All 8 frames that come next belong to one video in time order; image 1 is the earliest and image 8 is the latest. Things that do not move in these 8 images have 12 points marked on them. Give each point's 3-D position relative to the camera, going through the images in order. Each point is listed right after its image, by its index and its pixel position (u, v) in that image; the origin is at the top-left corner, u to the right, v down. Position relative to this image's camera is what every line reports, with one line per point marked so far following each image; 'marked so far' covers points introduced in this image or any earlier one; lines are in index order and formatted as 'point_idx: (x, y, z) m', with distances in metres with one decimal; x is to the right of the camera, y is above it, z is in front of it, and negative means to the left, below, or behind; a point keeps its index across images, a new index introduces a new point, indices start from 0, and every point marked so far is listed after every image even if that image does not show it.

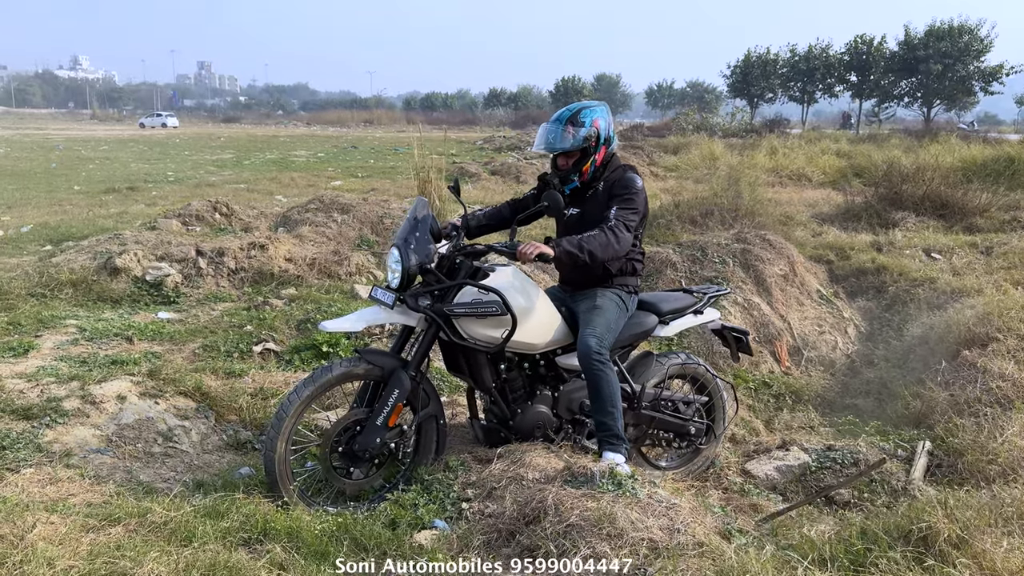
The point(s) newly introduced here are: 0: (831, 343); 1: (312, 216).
0: (+2.7, -0.5, +7.1) m
1: (-2.0, +0.7, +8.1) m
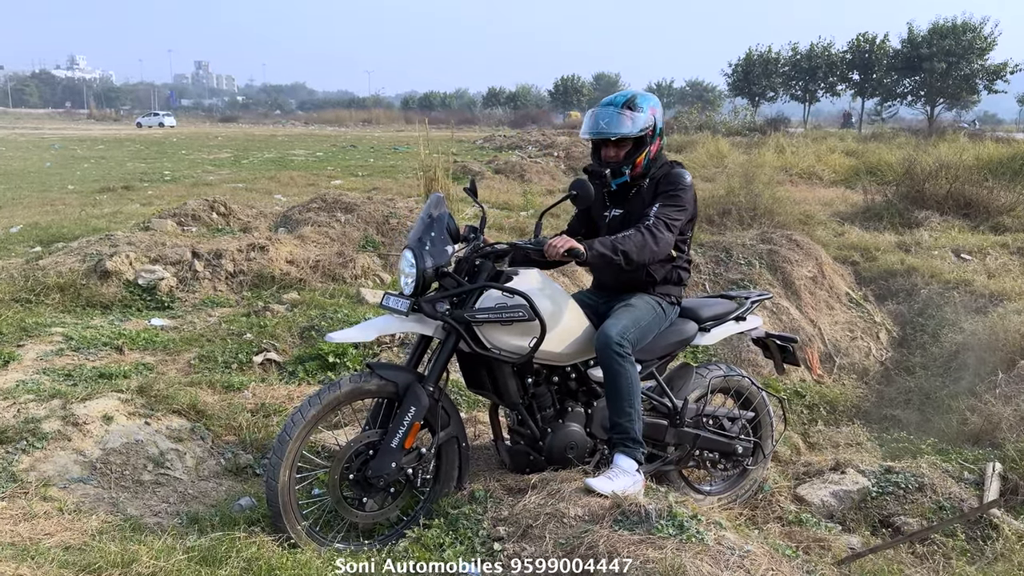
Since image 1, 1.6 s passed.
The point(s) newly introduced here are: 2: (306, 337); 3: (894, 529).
0: (+2.8, -0.5, +6.7) m
1: (-1.8, +0.7, +7.7) m
2: (-1.3, -0.3, +5.1) m
3: (+1.6, -1.0, +3.4) m
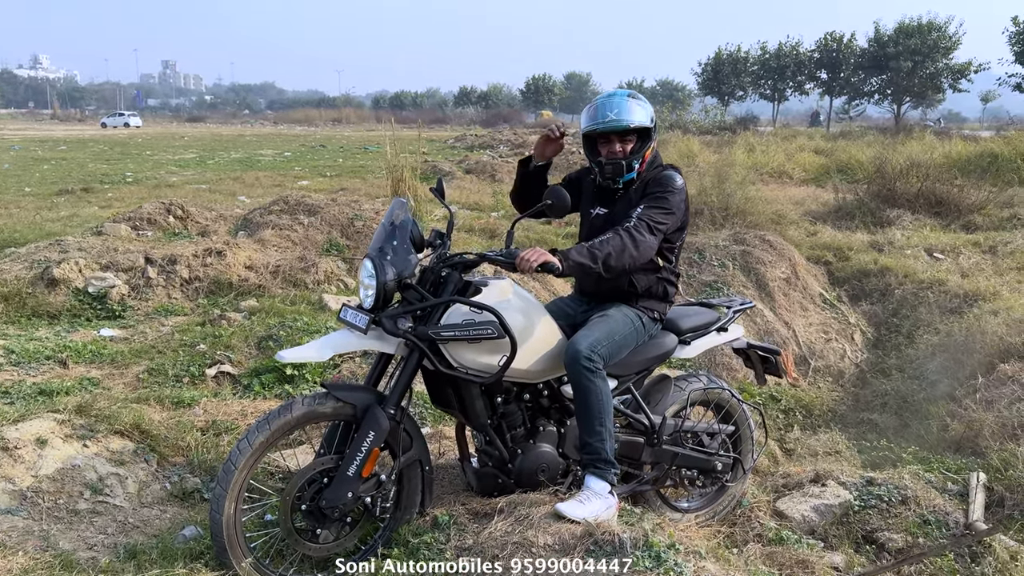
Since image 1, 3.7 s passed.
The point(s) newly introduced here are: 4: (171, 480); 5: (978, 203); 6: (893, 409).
0: (+2.6, -0.5, +6.6) m
1: (-2.1, +0.6, +7.4) m
2: (-1.5, -0.4, +4.8) m
3: (+1.5, -1.0, +3.3) m
4: (-1.4, -0.8, +3.3) m
5: (+5.6, +1.0, +10.0) m
6: (+2.5, -0.8, +5.5) m
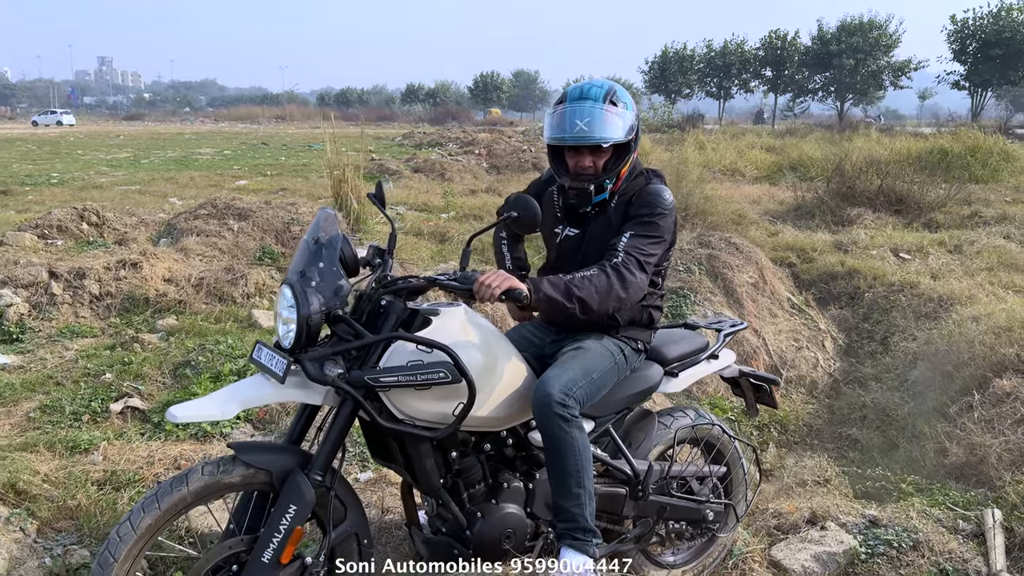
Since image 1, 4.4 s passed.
0: (+2.2, -0.5, +6.2) m
1: (-2.5, +0.5, +6.7) m
2: (-1.7, -0.4, +4.2) m
3: (+1.3, -1.1, +2.9) m
4: (-1.5, -0.9, +2.7) m
5: (+5.0, +1.0, +9.8) m
6: (+2.2, -0.8, +5.1) m
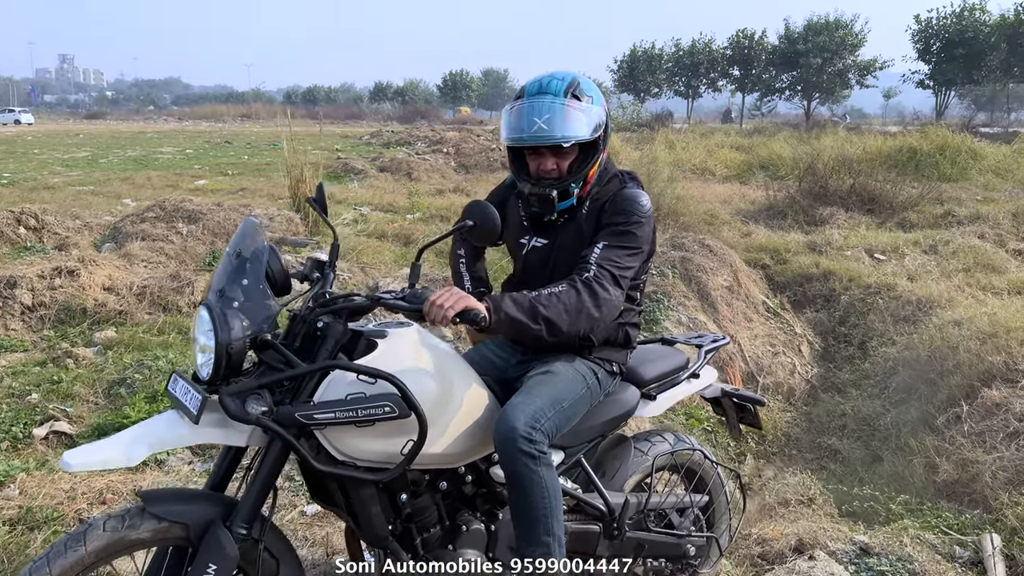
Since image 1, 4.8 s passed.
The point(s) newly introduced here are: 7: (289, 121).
0: (+2.0, -0.6, +6.0) m
1: (-2.8, +0.5, +6.4) m
2: (-1.9, -0.5, +3.9) m
3: (+1.2, -1.1, +2.6) m
4: (-1.6, -0.9, +2.4) m
5: (+4.6, +1.0, +9.7) m
6: (+2.0, -0.9, +4.9) m
7: (-4.3, +3.3, +16.2) m
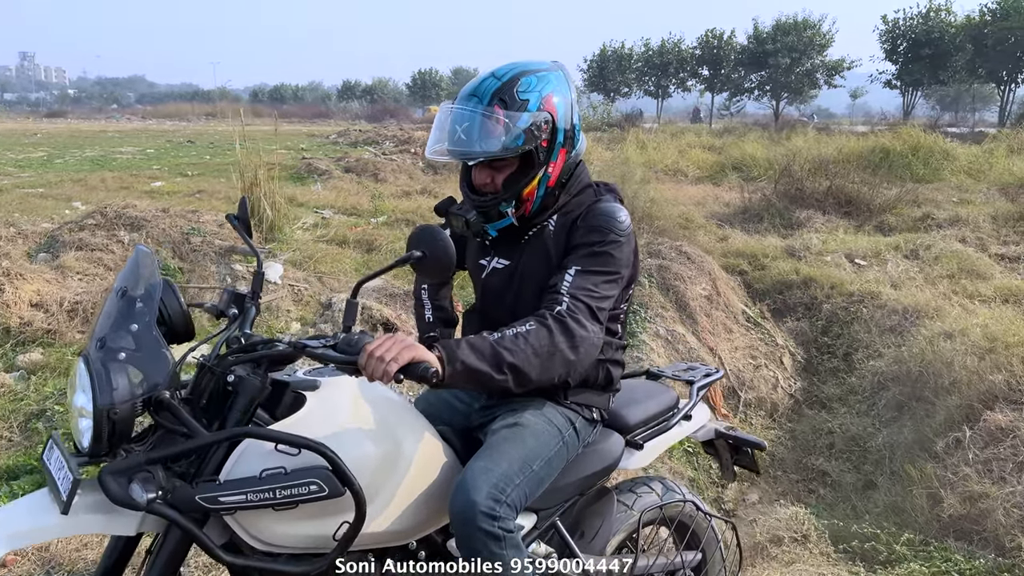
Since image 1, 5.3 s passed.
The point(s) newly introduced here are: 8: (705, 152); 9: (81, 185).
0: (+1.8, -0.6, +5.7) m
1: (-3.0, +0.4, +5.9) m
2: (-2.0, -0.6, +3.5) m
3: (+1.1, -1.2, +2.3) m
4: (-1.7, -1.0, +2.0) m
5: (+4.3, +1.0, +9.5) m
6: (+1.9, -0.9, +4.6) m
7: (-4.9, +3.2, +15.7) m
8: (+3.9, +2.7, +16.7) m
9: (-7.2, +1.7, +14.0) m
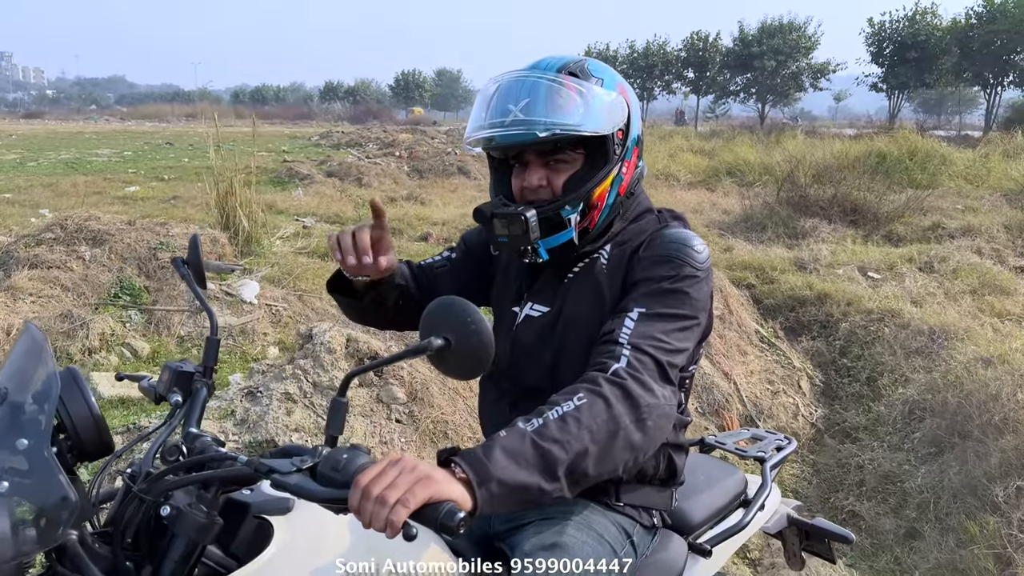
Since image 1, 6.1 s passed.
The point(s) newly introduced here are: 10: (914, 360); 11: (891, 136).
0: (+1.8, -0.8, +5.3) m
1: (-3.0, +0.2, +5.4) m
2: (-2.0, -0.7, +3.0) m
3: (+1.2, -1.3, +1.9) m
4: (-1.6, -1.1, +1.5) m
5: (+4.2, +0.8, +9.1) m
6: (+1.9, -1.1, +4.2) m
7: (-5.1, +3.0, +15.1) m
8: (+3.7, +2.6, +16.4) m
9: (-7.4, +1.6, +13.4) m
10: (+2.6, -0.5, +5.3) m
11: (+7.1, +2.8, +15.5) m
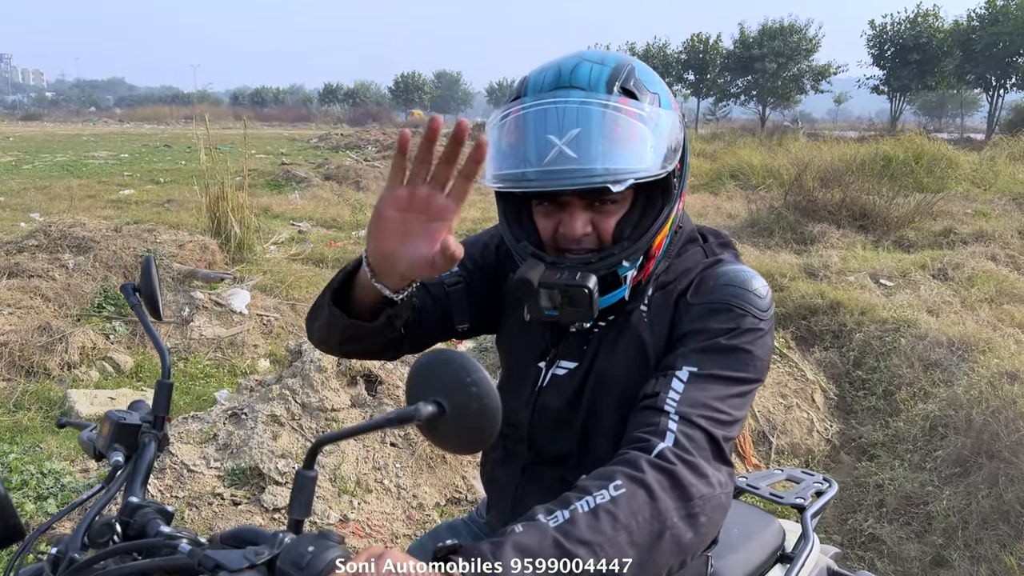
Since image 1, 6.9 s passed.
0: (+1.8, -0.8, +5.1) m
1: (-3.0, +0.2, +5.2) m
2: (-2.0, -0.8, +2.7) m
3: (+1.2, -1.4, +1.6) m
4: (-1.6, -1.2, +1.2) m
5: (+4.2, +0.8, +8.9) m
6: (+1.9, -1.1, +4.0) m
7: (-5.1, +2.9, +14.9) m
8: (+3.7, +2.5, +16.2) m
9: (-7.4, +1.5, +13.2) m
10: (+2.6, -0.5, +5.1) m
11: (+7.1, +2.7, +15.3) m
